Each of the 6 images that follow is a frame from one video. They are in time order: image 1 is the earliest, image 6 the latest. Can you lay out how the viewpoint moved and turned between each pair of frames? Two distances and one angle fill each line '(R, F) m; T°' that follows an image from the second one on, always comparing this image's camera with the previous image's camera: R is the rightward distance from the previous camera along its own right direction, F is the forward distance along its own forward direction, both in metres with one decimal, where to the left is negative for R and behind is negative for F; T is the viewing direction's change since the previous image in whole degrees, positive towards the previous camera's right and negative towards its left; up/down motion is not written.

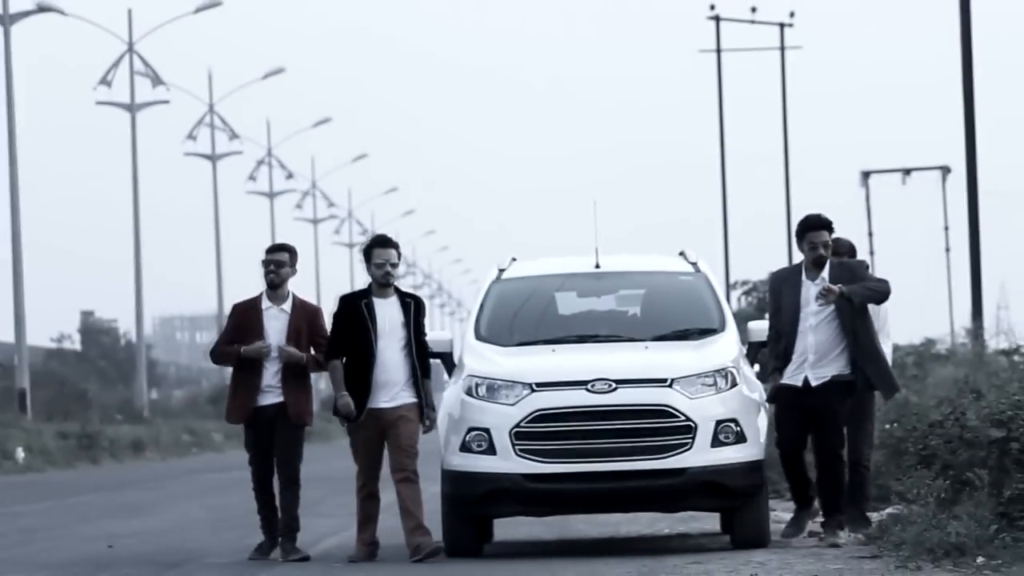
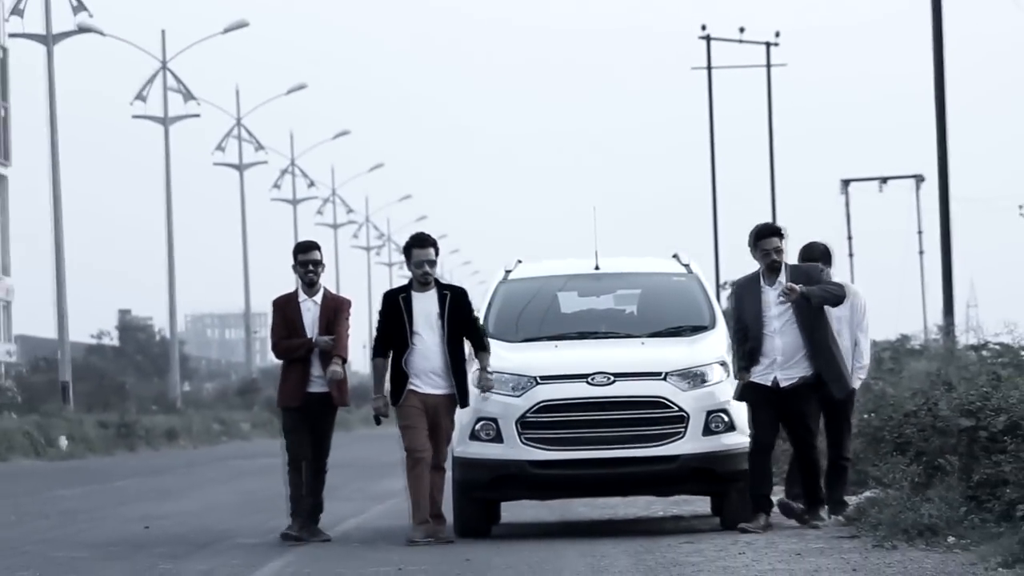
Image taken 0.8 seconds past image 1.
(0.0, -0.7) m; 0°
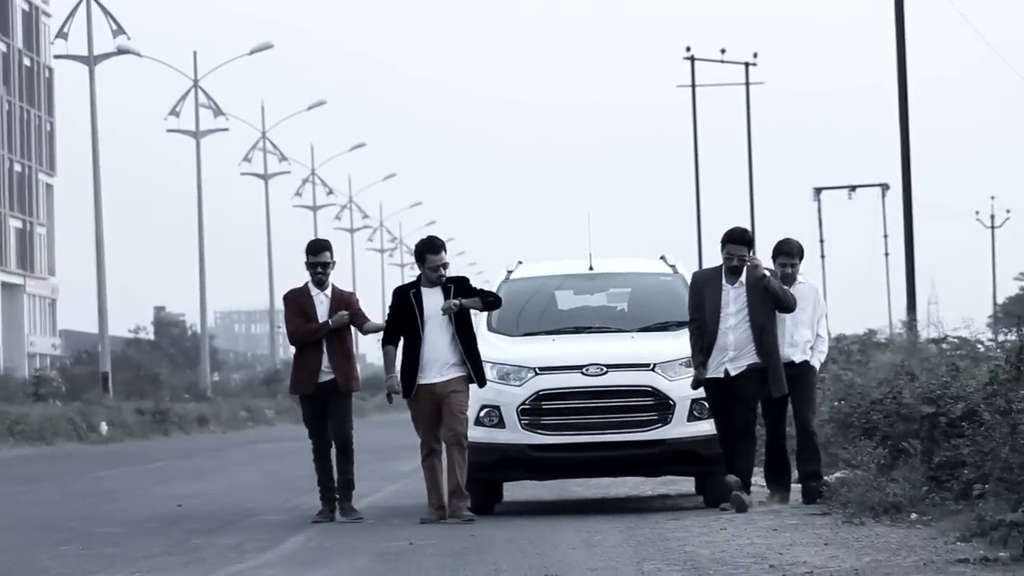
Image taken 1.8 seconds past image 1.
(0.0, -1.0) m; 0°
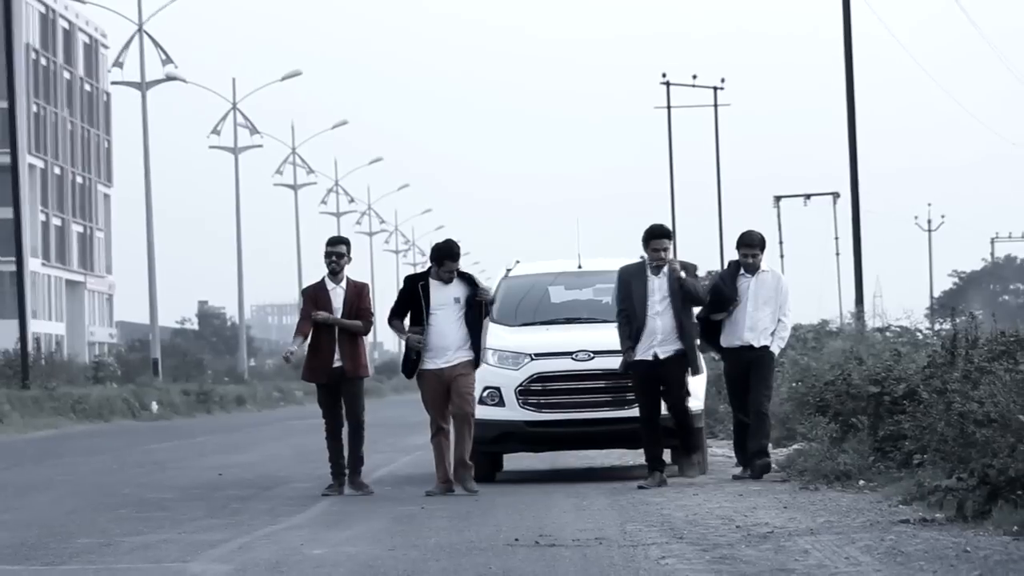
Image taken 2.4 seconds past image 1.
(0.0, -1.6) m; 0°
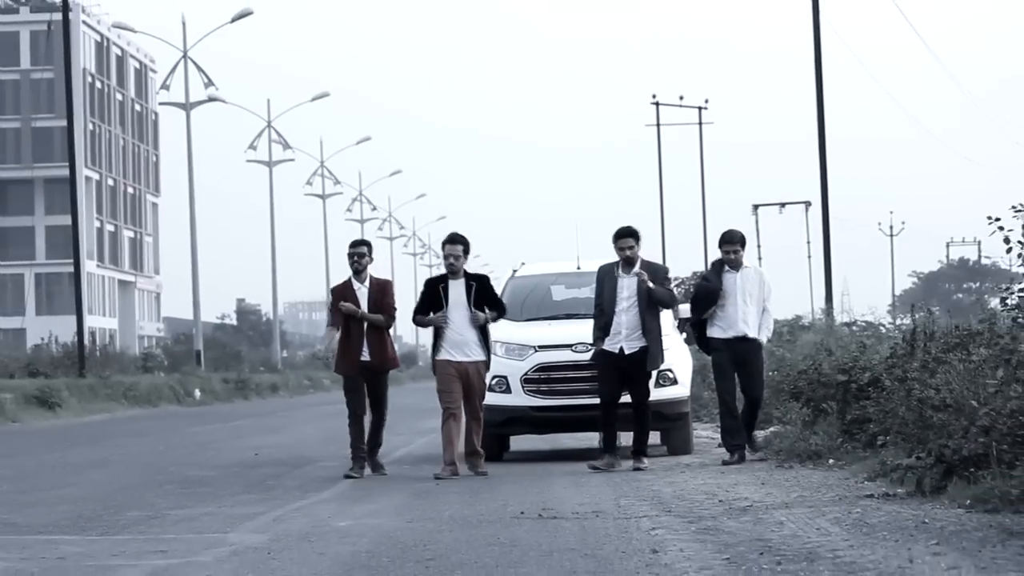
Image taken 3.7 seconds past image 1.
(0.0, -1.5) m; 0°
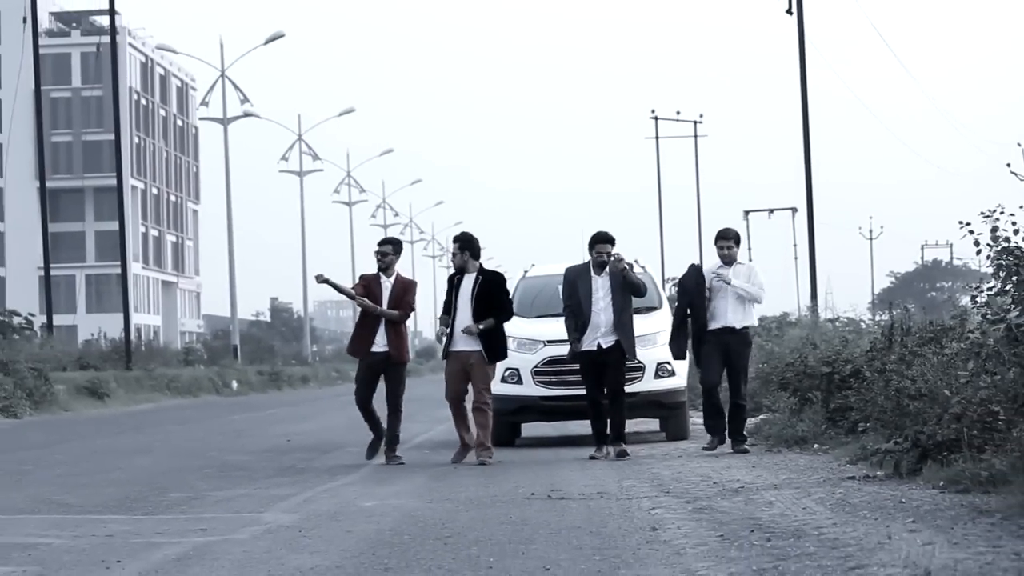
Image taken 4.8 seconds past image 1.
(-0.1, -1.3) m; 0°
